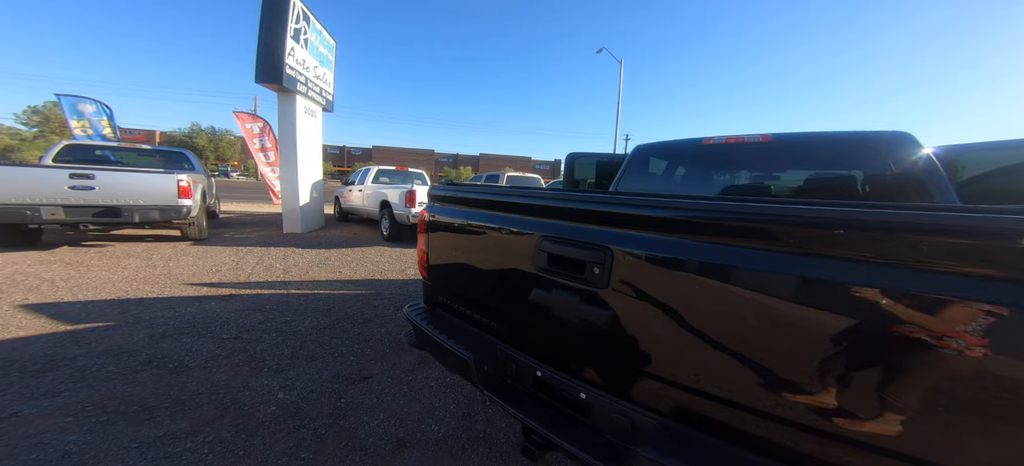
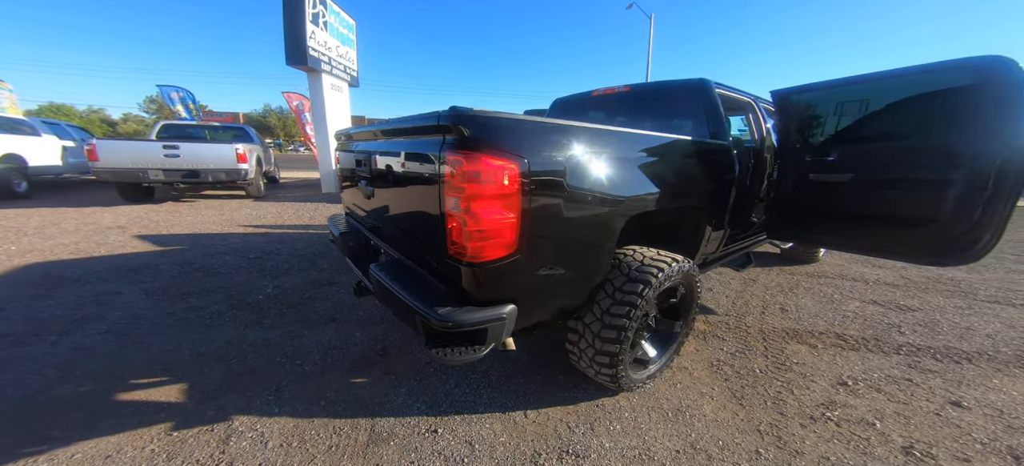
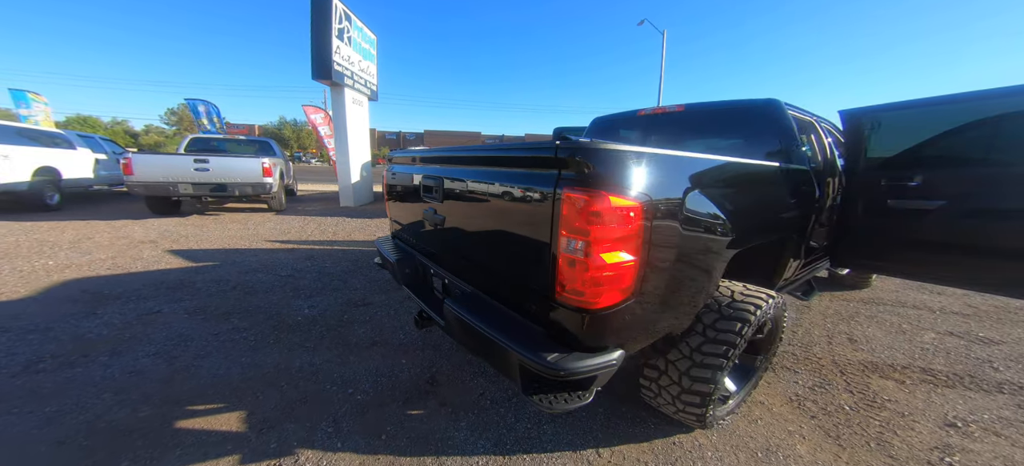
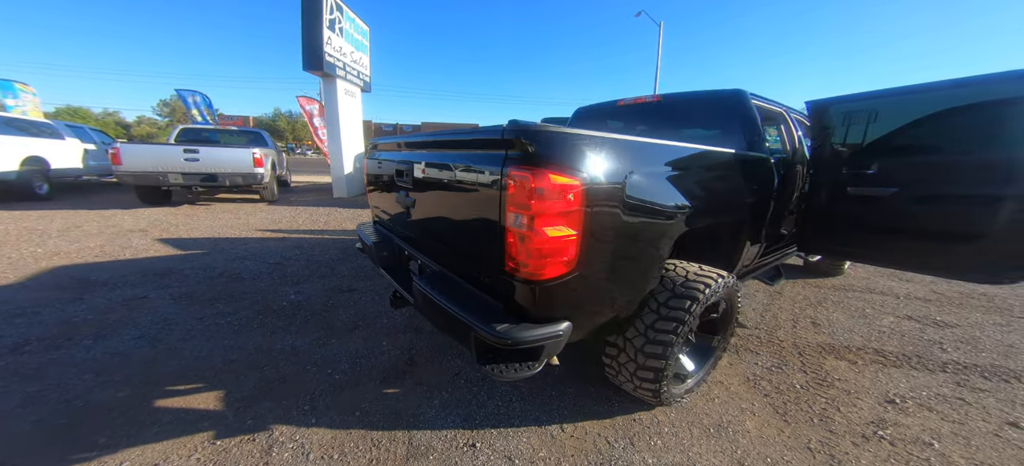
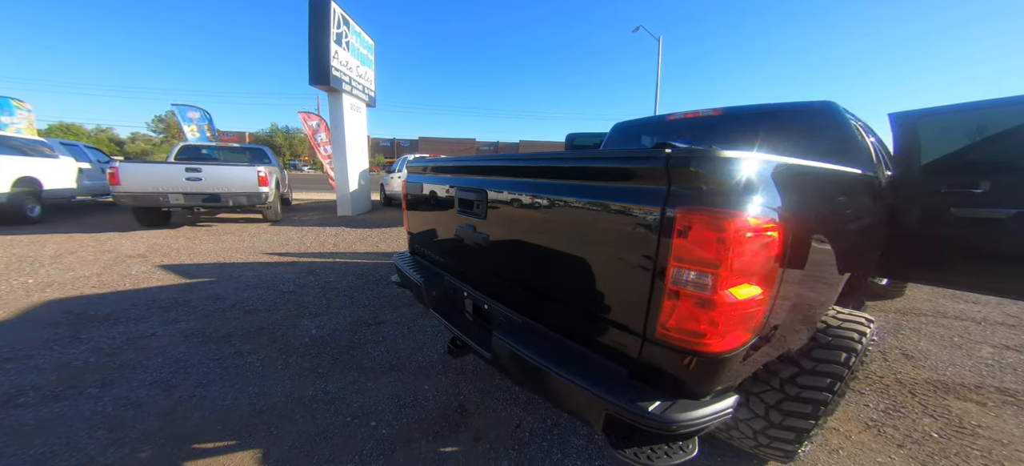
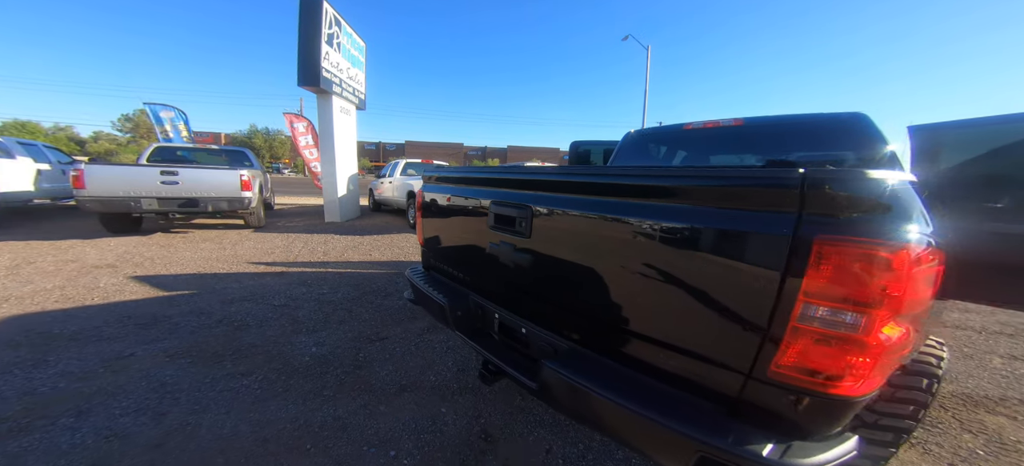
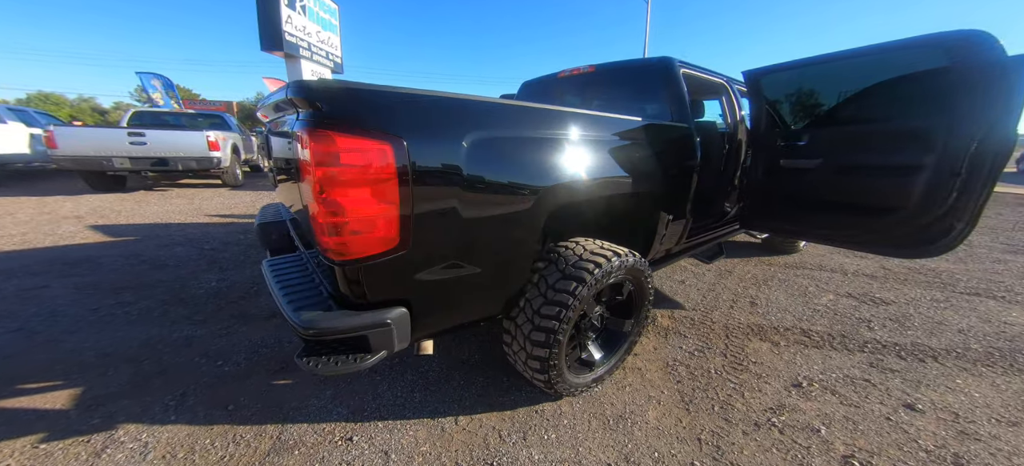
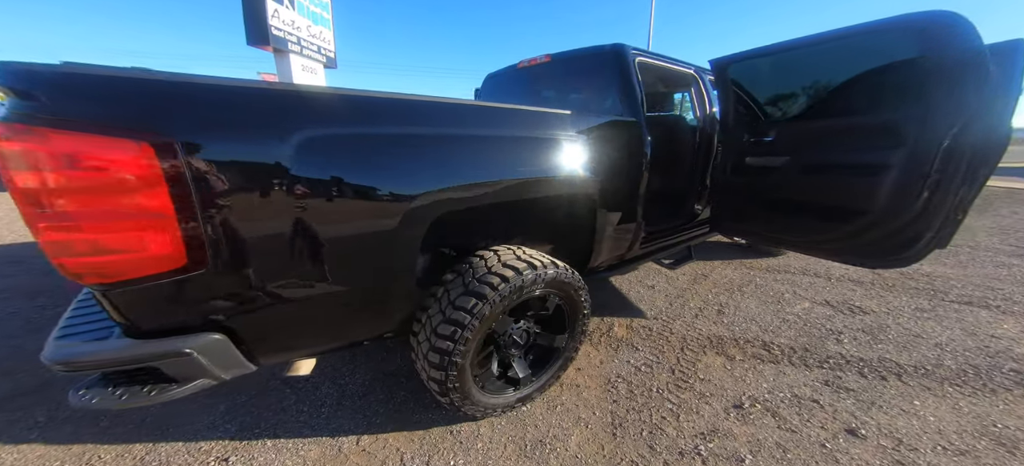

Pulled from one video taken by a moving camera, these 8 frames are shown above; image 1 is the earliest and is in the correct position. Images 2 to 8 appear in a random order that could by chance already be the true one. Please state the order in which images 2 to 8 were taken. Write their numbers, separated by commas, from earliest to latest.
6, 5, 3, 4, 2, 7, 8
